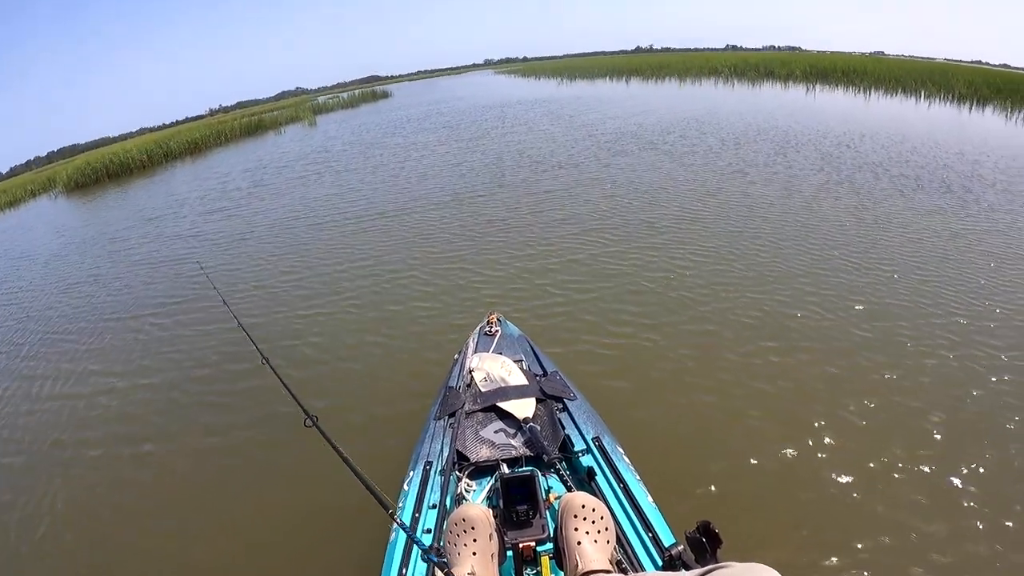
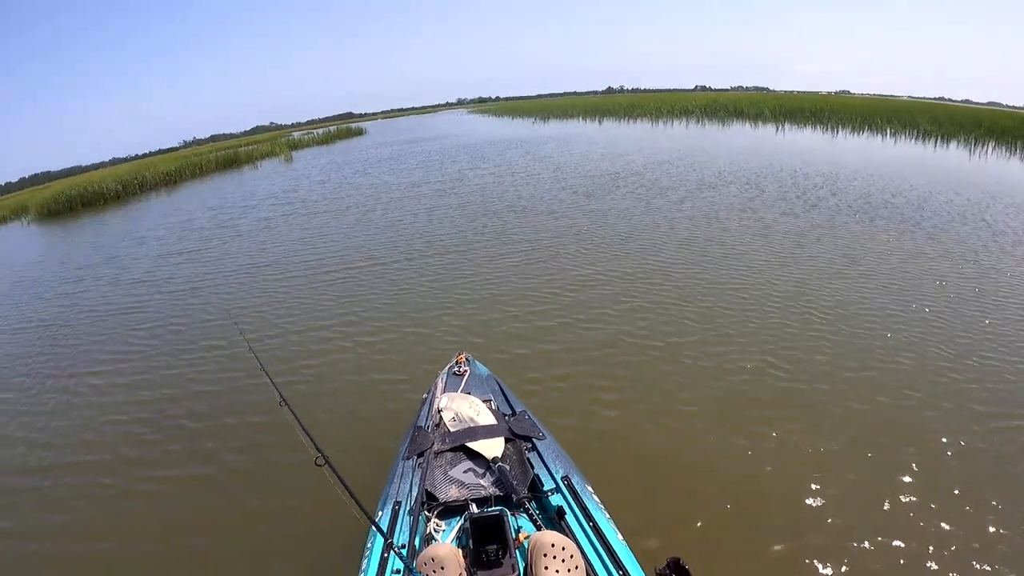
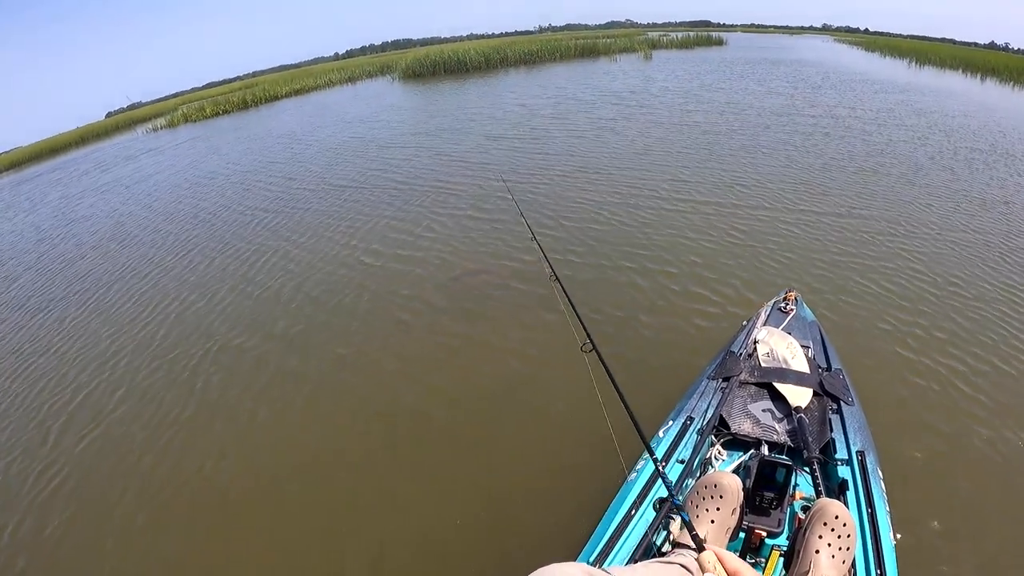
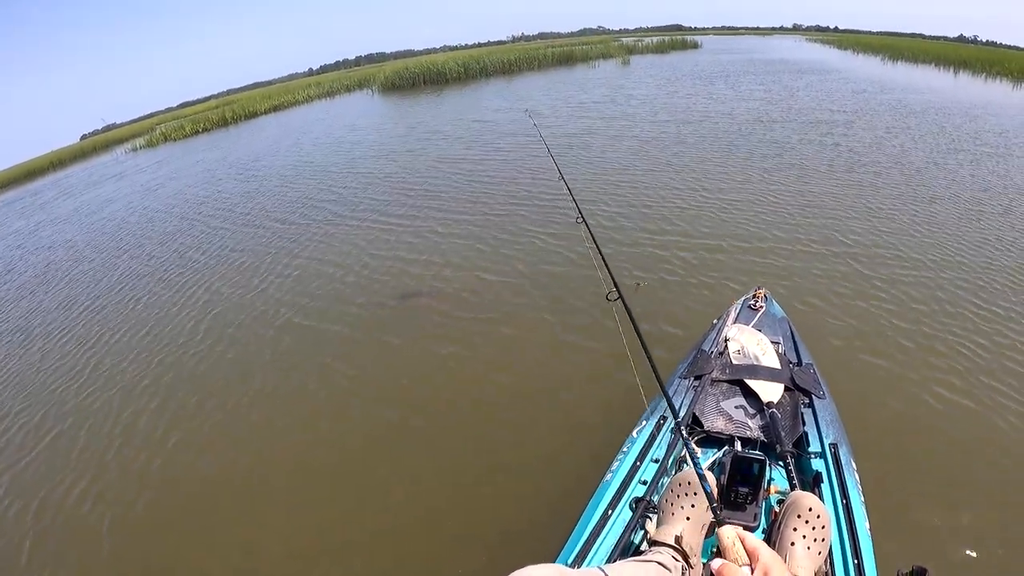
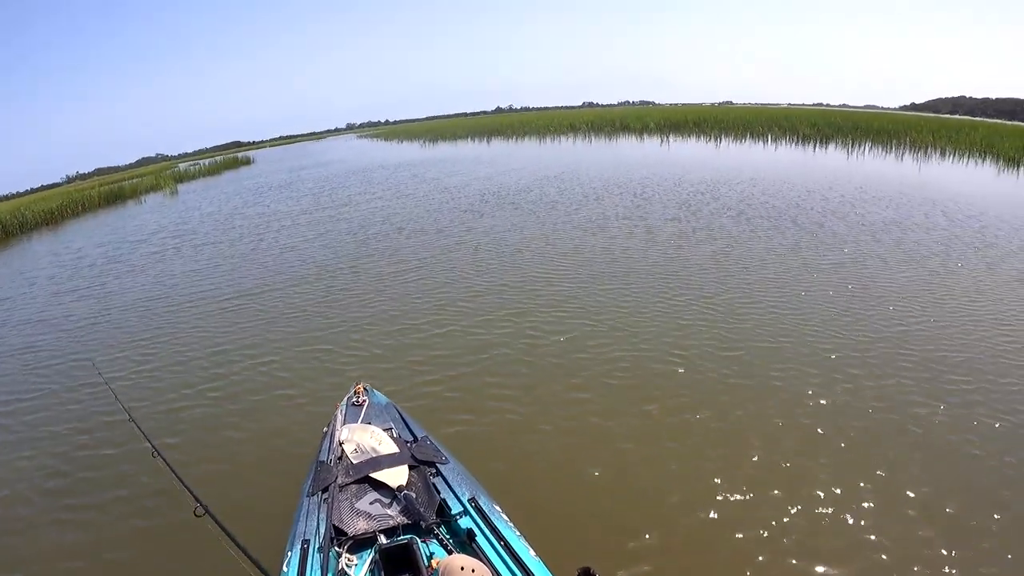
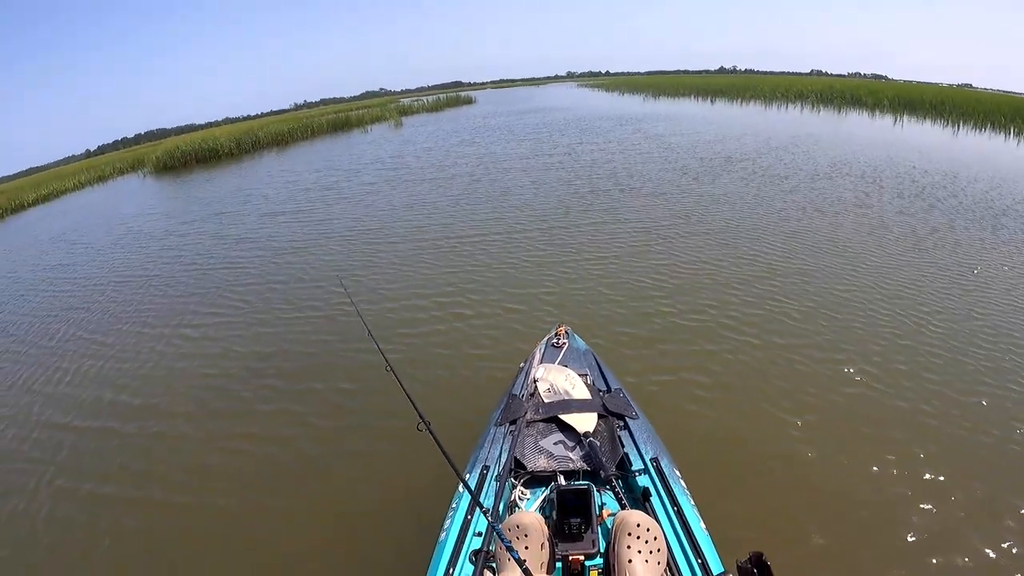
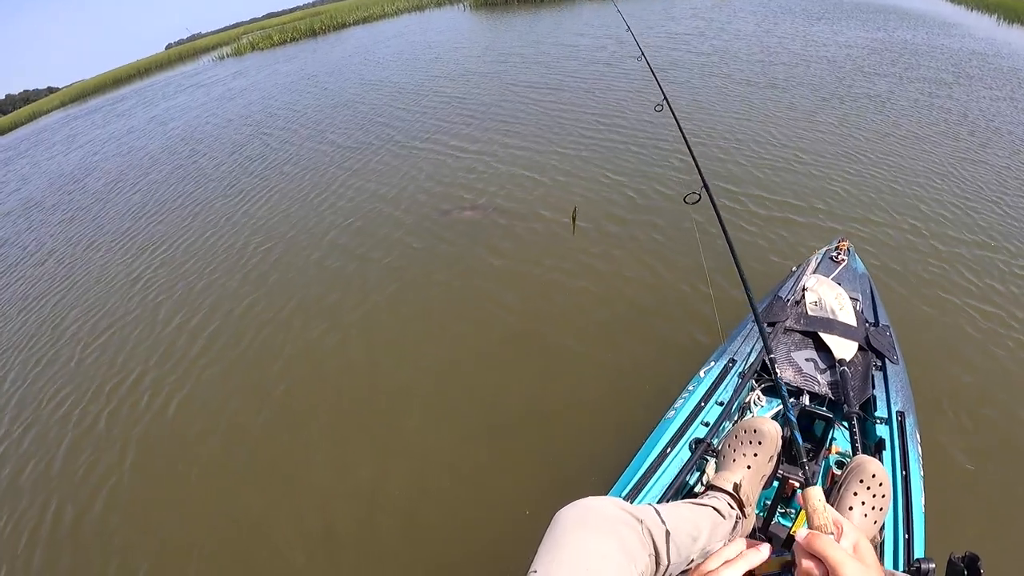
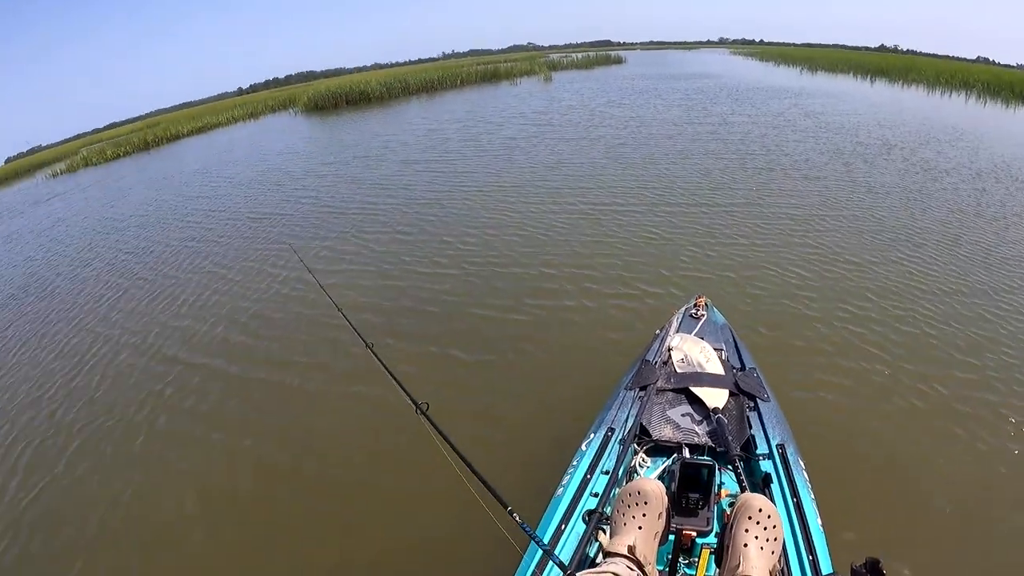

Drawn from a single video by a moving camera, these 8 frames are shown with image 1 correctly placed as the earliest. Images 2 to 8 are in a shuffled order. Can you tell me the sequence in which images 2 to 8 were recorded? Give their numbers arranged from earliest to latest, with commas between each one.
5, 2, 6, 8, 3, 4, 7
